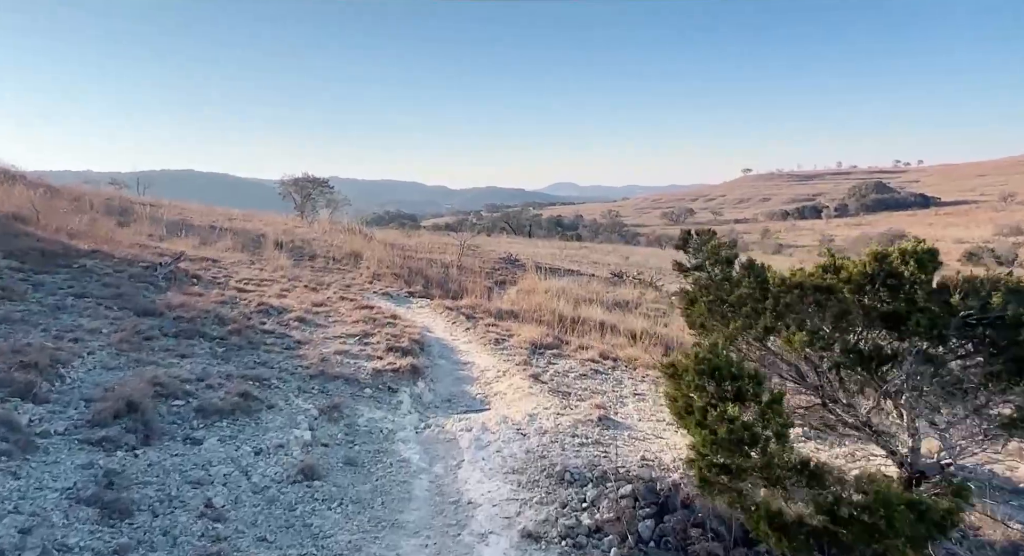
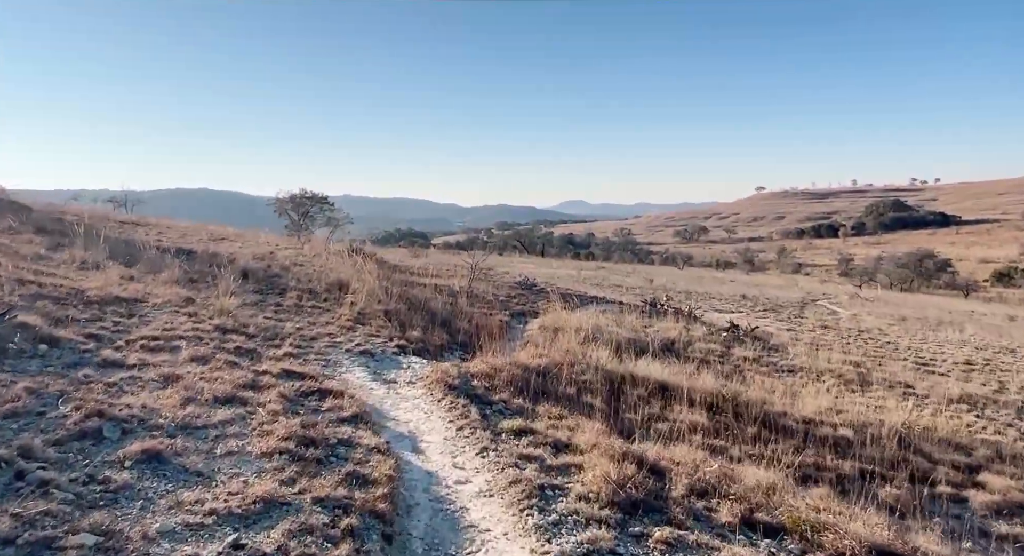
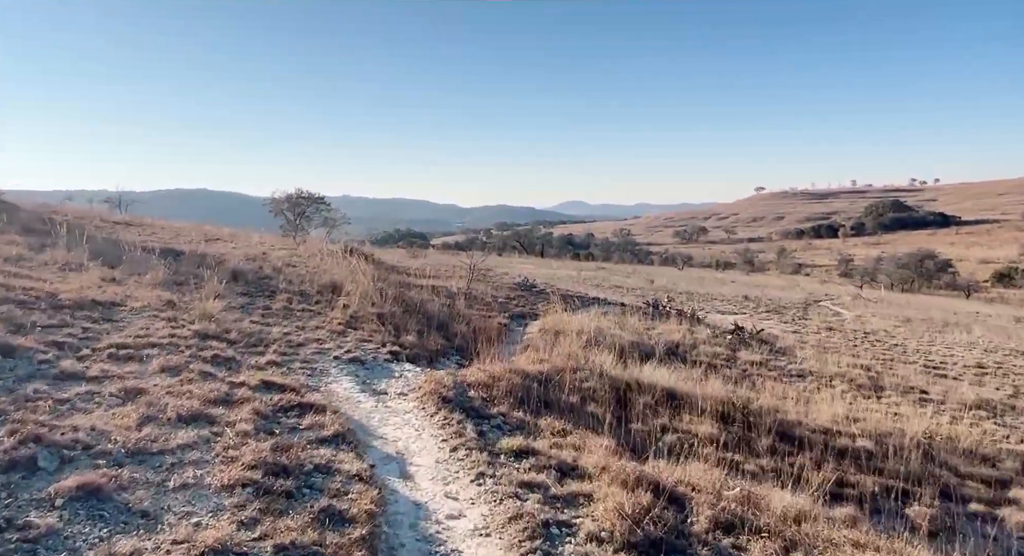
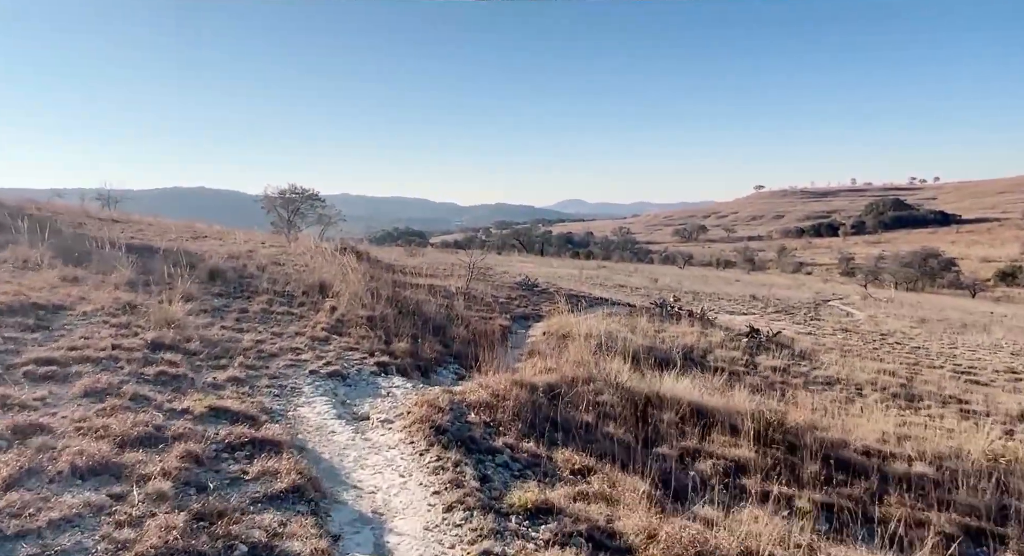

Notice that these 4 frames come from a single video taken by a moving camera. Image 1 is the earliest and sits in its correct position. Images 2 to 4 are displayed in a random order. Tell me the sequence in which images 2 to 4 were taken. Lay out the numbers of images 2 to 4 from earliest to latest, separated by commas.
2, 3, 4
